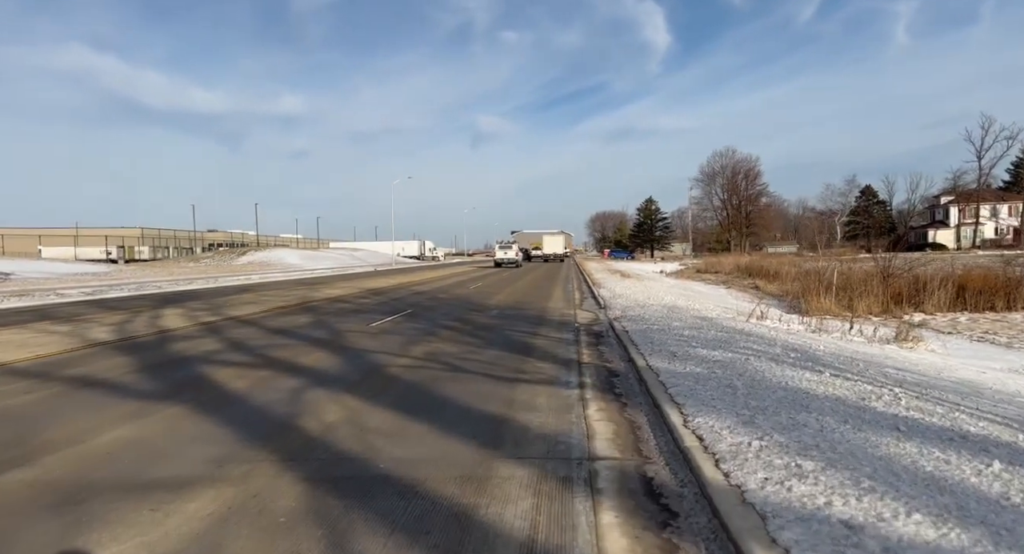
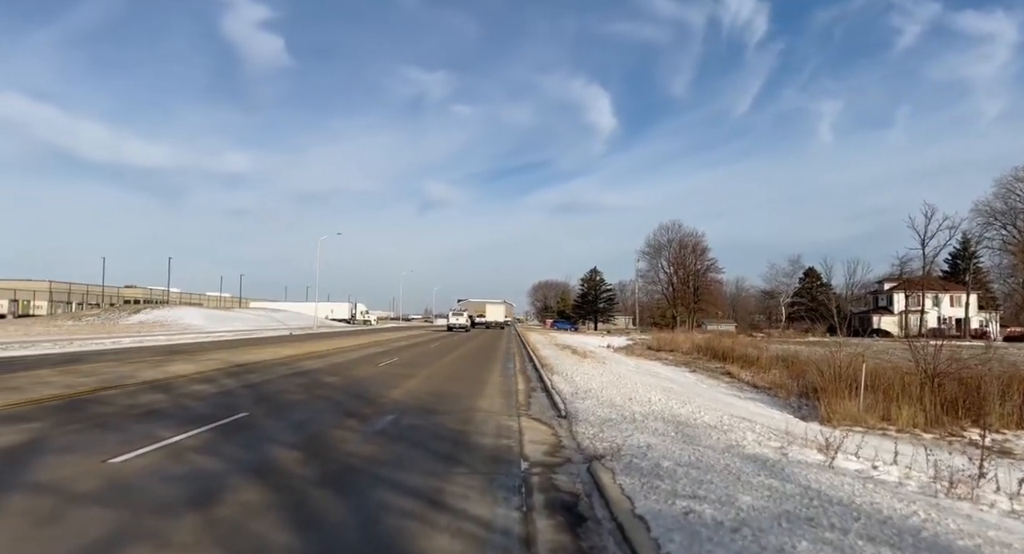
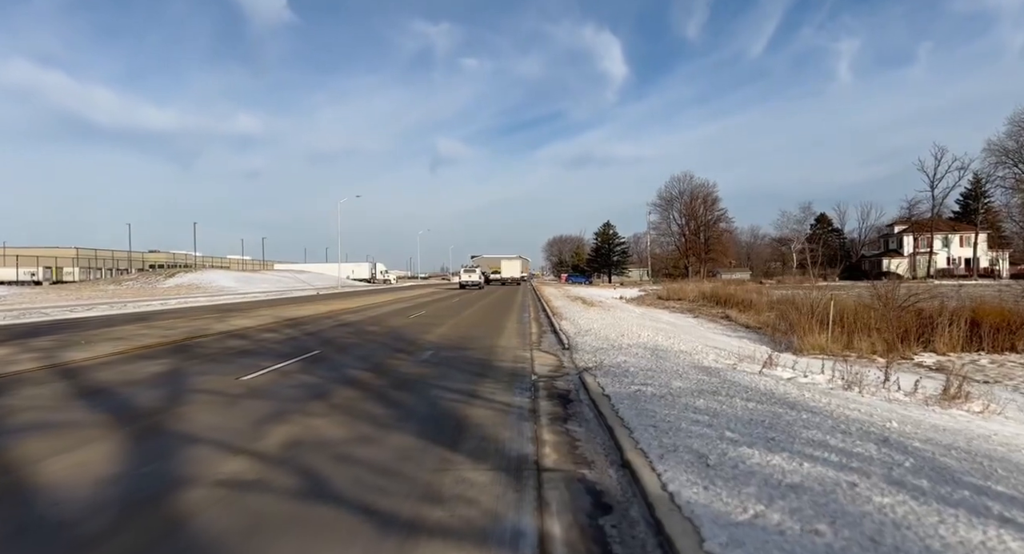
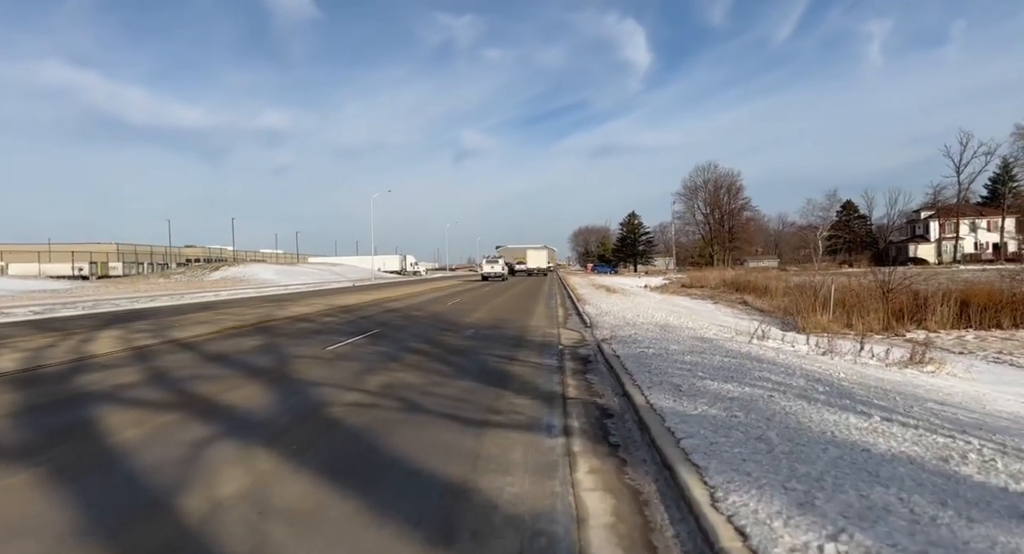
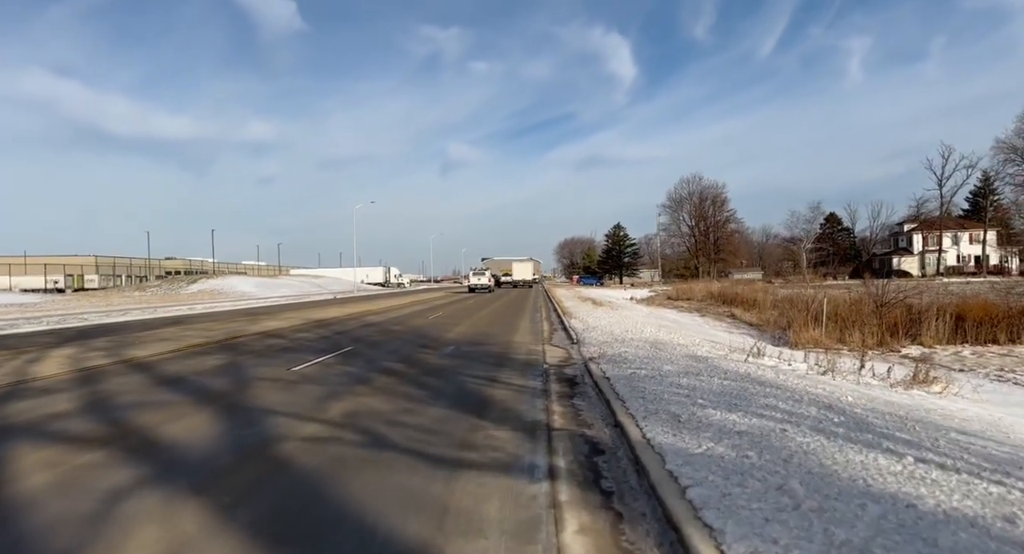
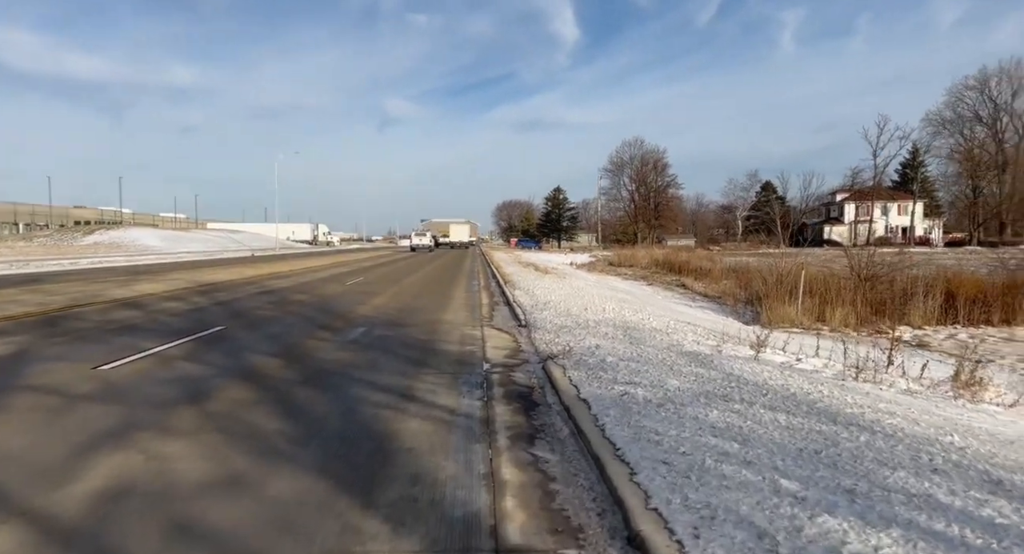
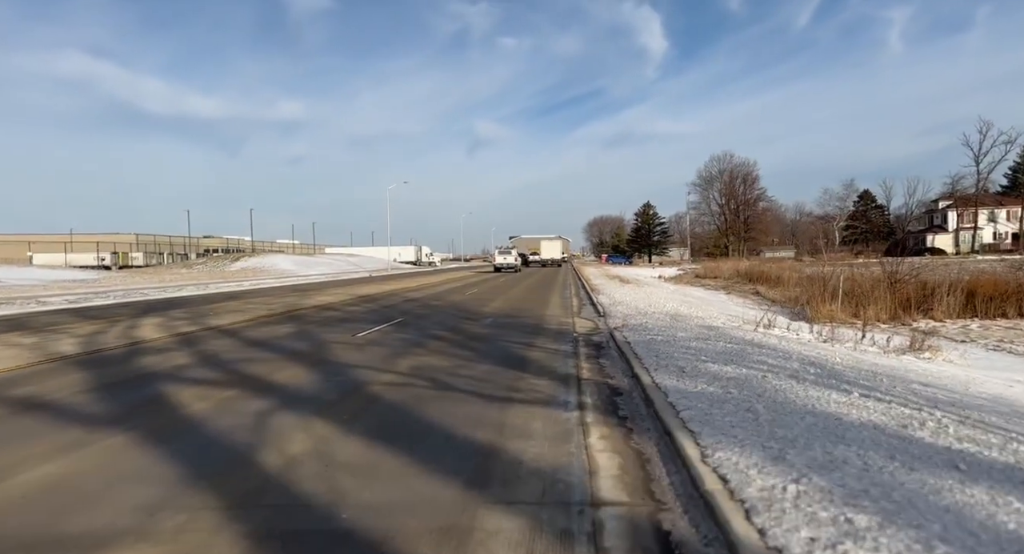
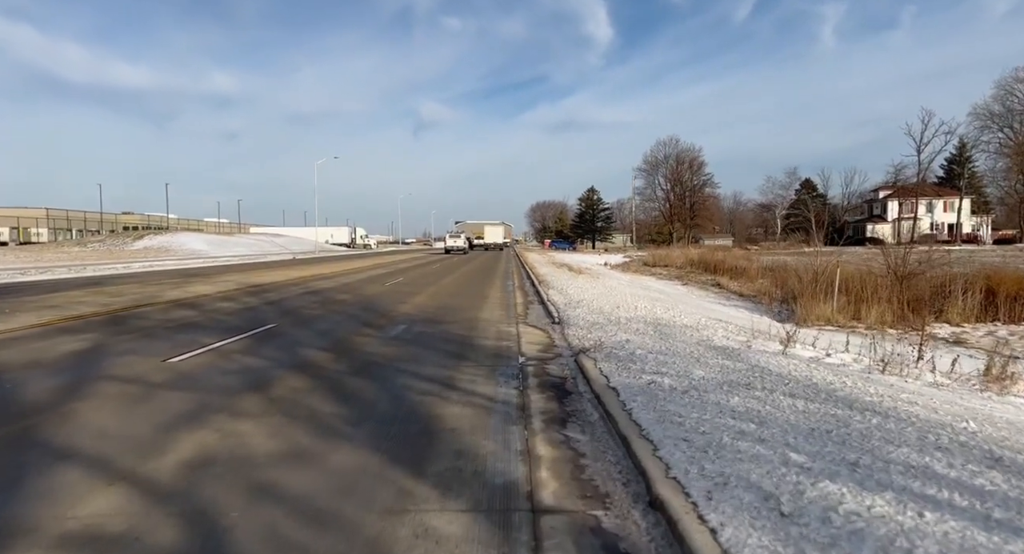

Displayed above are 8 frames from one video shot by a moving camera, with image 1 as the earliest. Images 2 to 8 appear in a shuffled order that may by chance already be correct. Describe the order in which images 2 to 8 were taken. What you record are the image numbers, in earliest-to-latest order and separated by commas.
7, 4, 5, 3, 8, 6, 2
